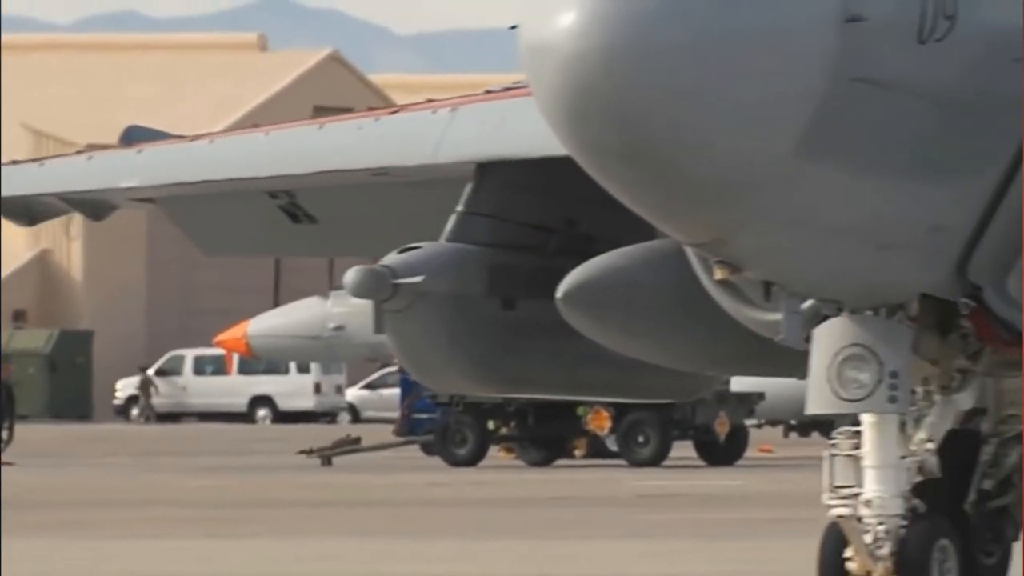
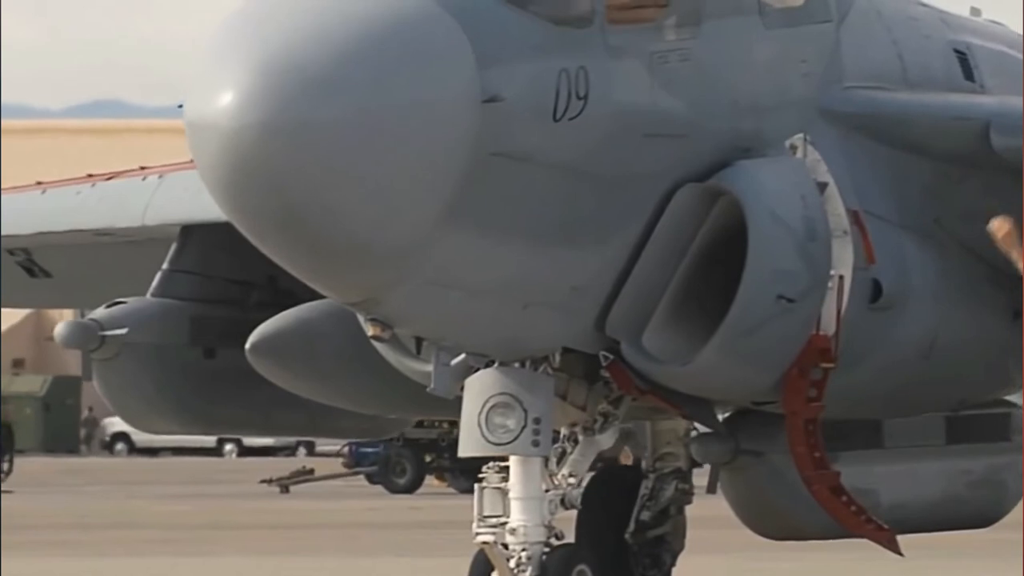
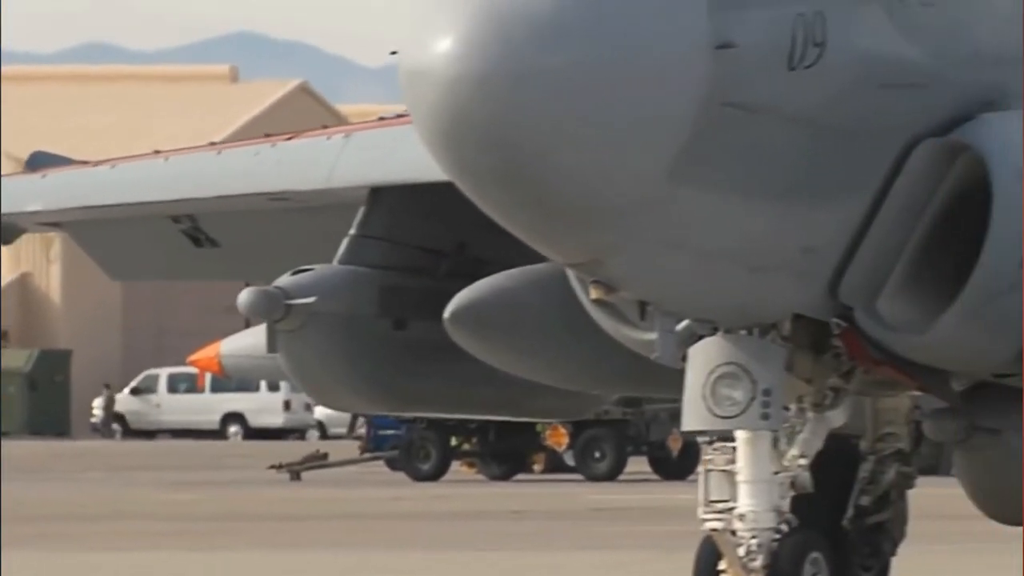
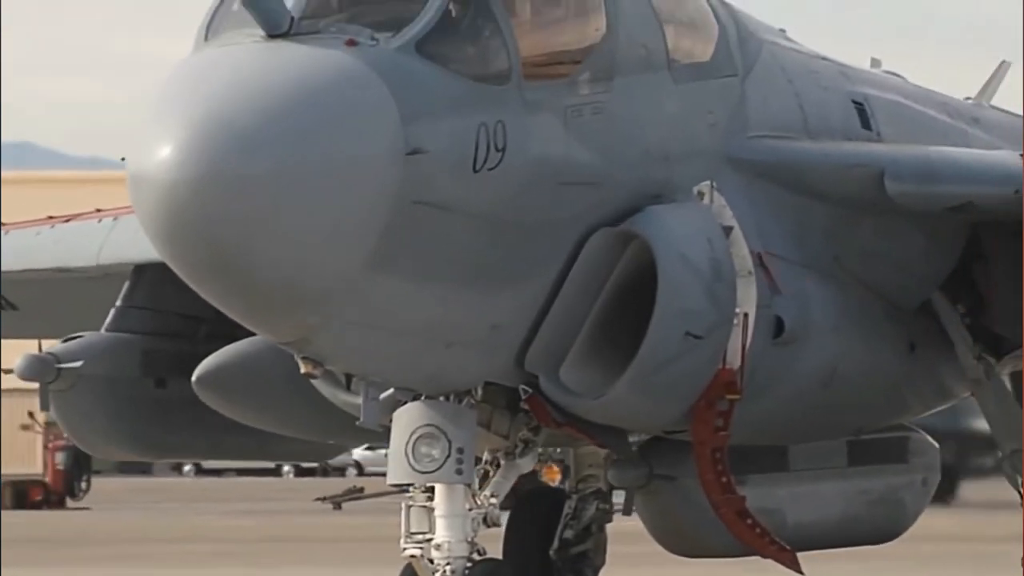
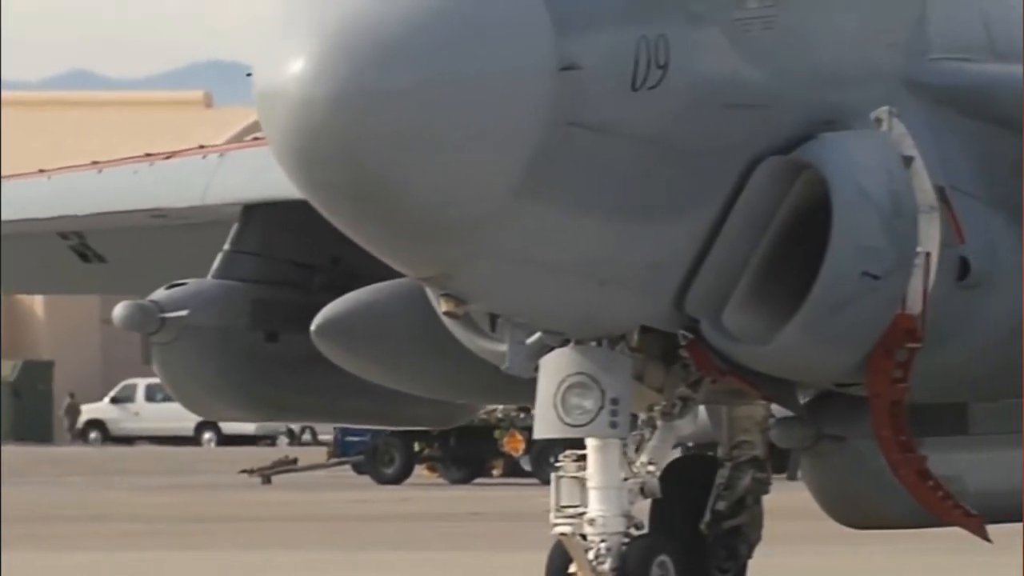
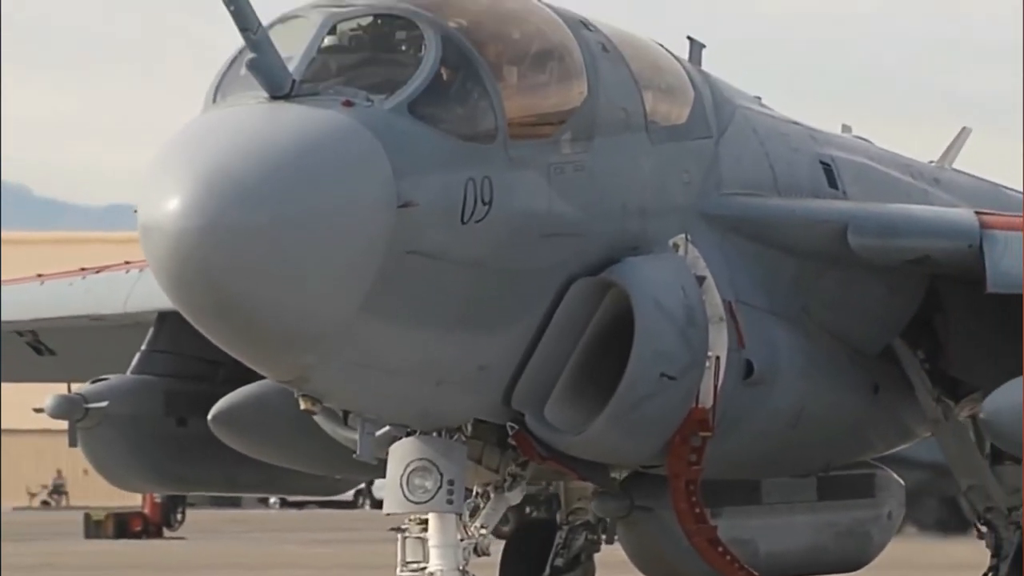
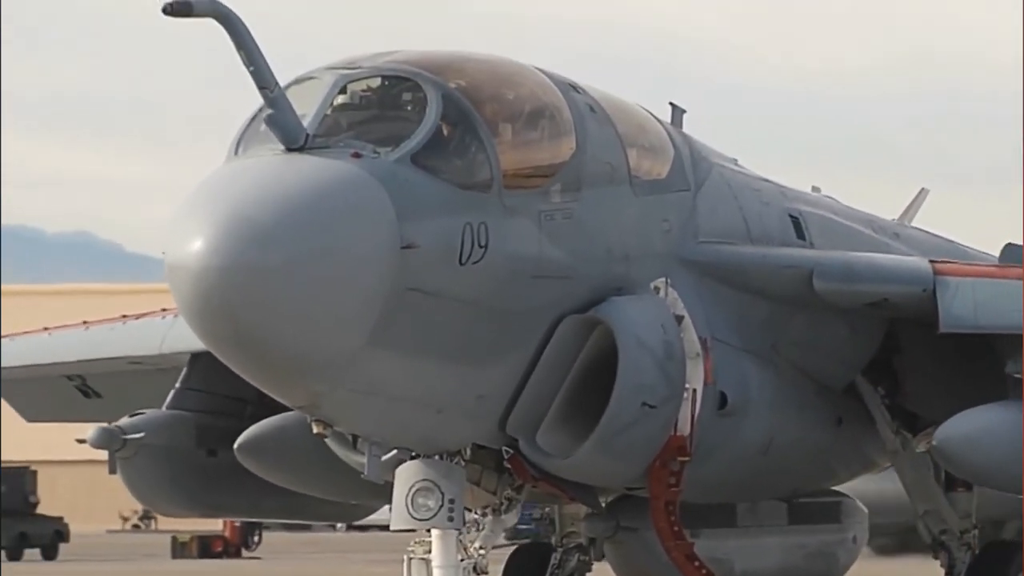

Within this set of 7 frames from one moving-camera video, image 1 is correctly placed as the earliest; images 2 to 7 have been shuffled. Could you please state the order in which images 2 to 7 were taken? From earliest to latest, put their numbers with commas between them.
3, 5, 2, 4, 6, 7
